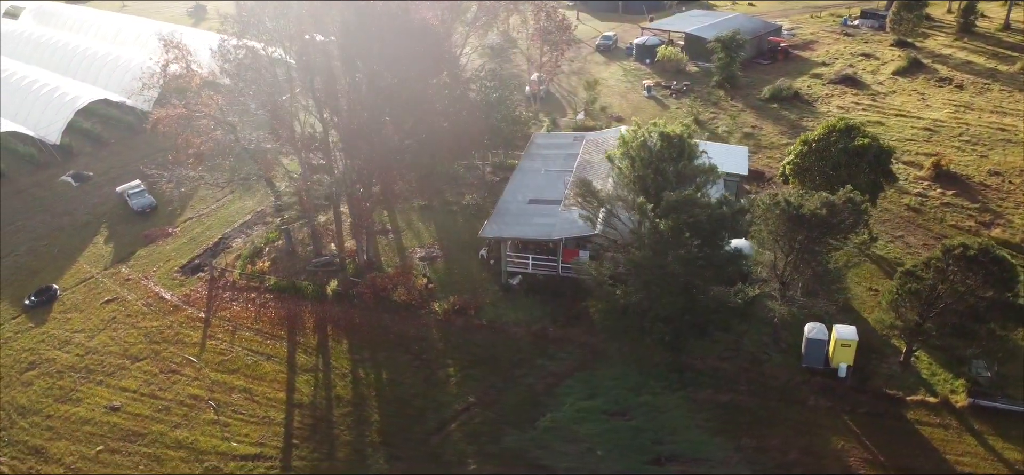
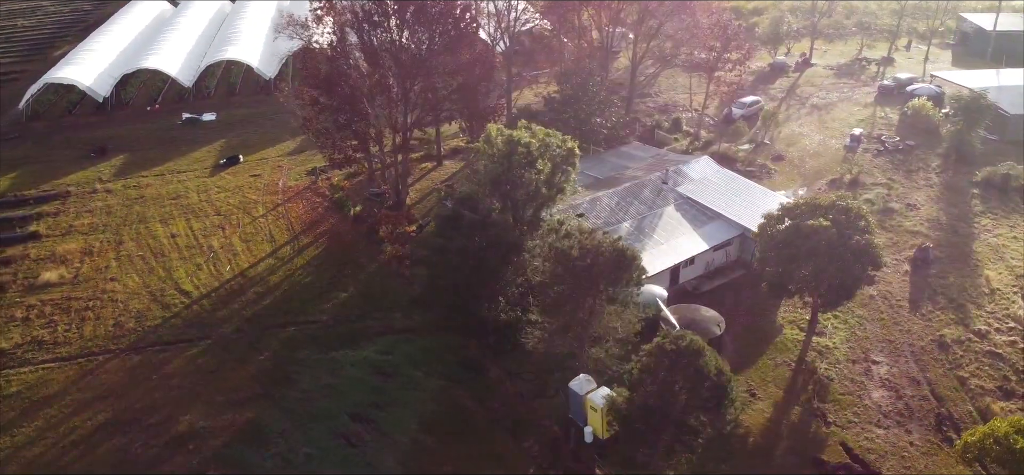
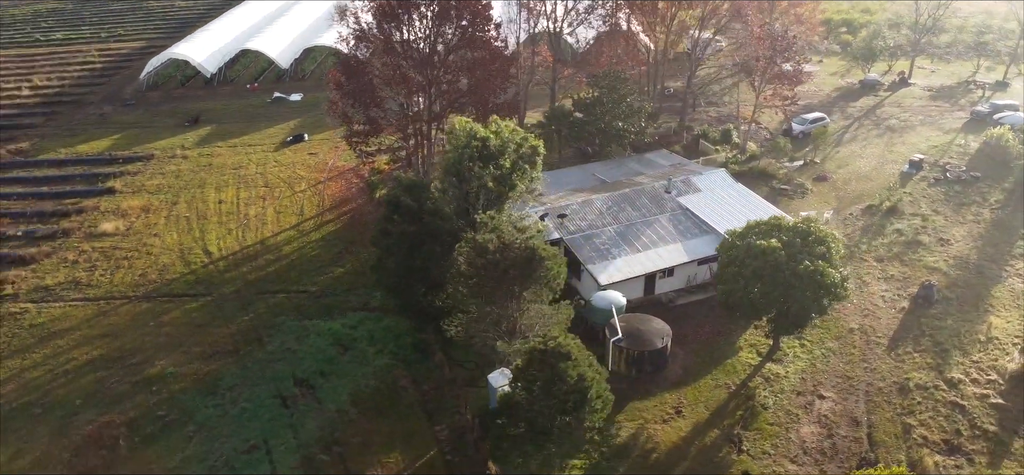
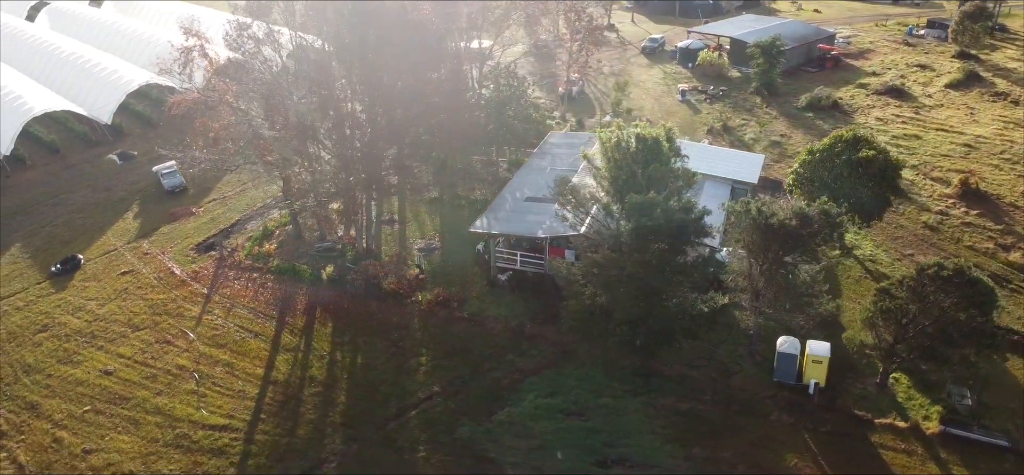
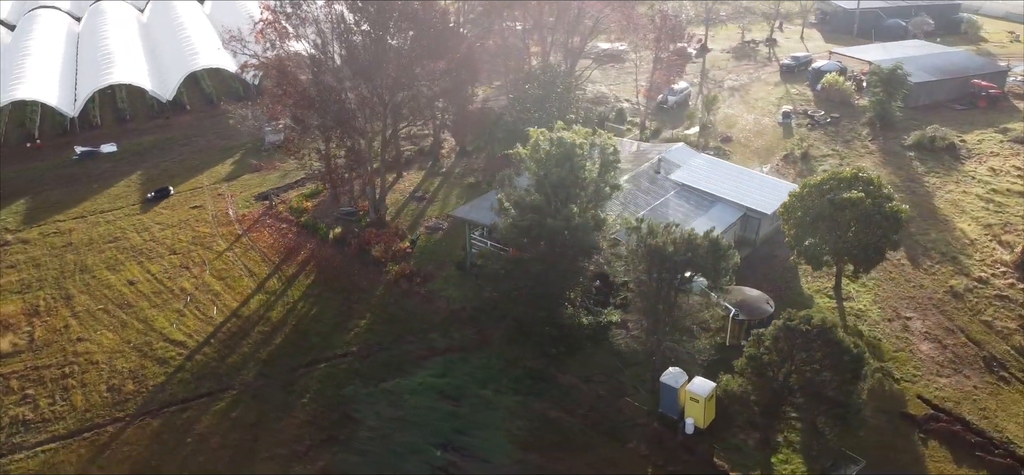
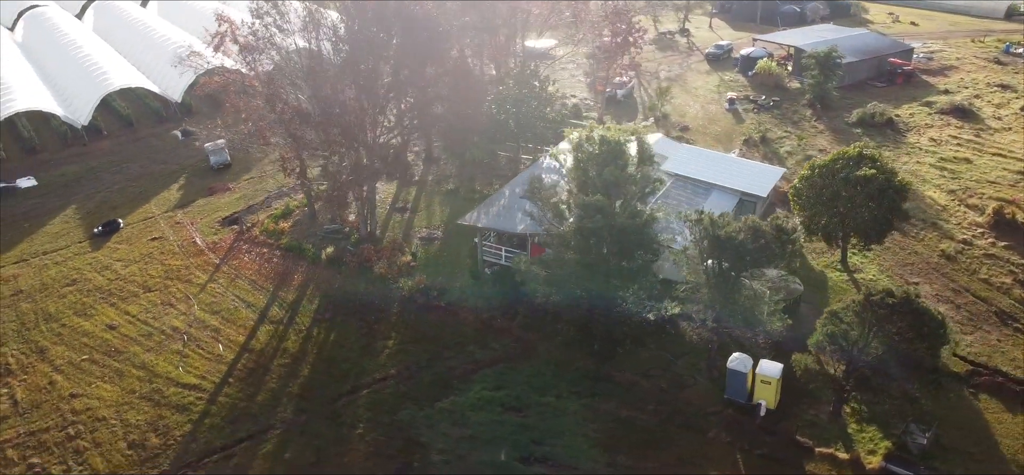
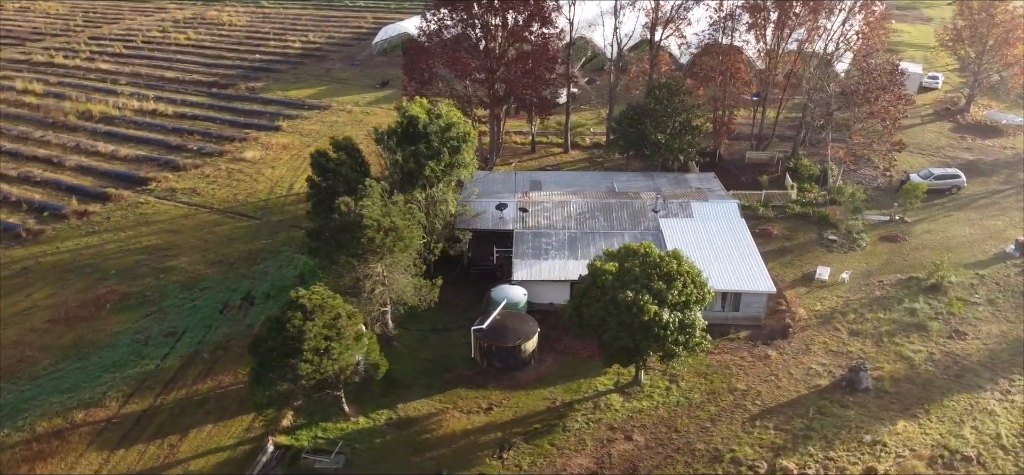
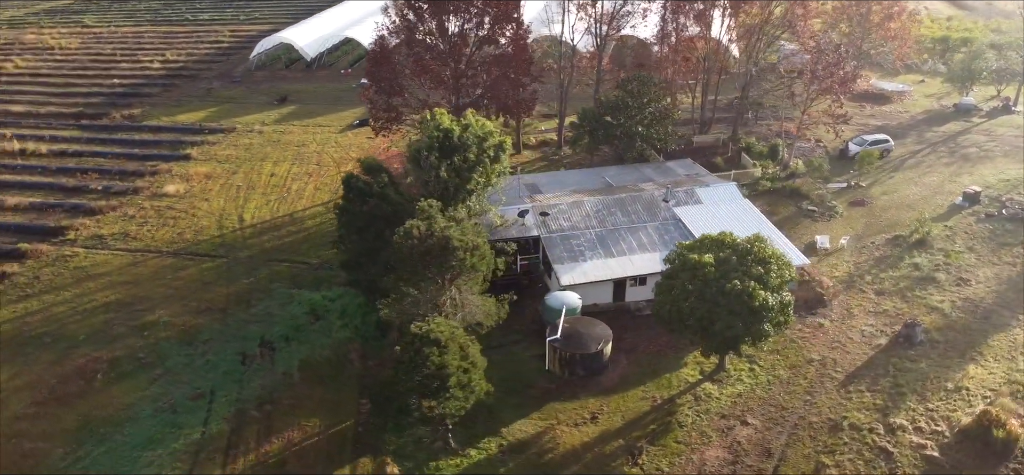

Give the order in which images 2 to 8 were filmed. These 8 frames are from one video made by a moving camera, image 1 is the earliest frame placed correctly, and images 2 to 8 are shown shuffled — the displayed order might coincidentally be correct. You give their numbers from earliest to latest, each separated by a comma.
4, 6, 5, 2, 3, 8, 7
